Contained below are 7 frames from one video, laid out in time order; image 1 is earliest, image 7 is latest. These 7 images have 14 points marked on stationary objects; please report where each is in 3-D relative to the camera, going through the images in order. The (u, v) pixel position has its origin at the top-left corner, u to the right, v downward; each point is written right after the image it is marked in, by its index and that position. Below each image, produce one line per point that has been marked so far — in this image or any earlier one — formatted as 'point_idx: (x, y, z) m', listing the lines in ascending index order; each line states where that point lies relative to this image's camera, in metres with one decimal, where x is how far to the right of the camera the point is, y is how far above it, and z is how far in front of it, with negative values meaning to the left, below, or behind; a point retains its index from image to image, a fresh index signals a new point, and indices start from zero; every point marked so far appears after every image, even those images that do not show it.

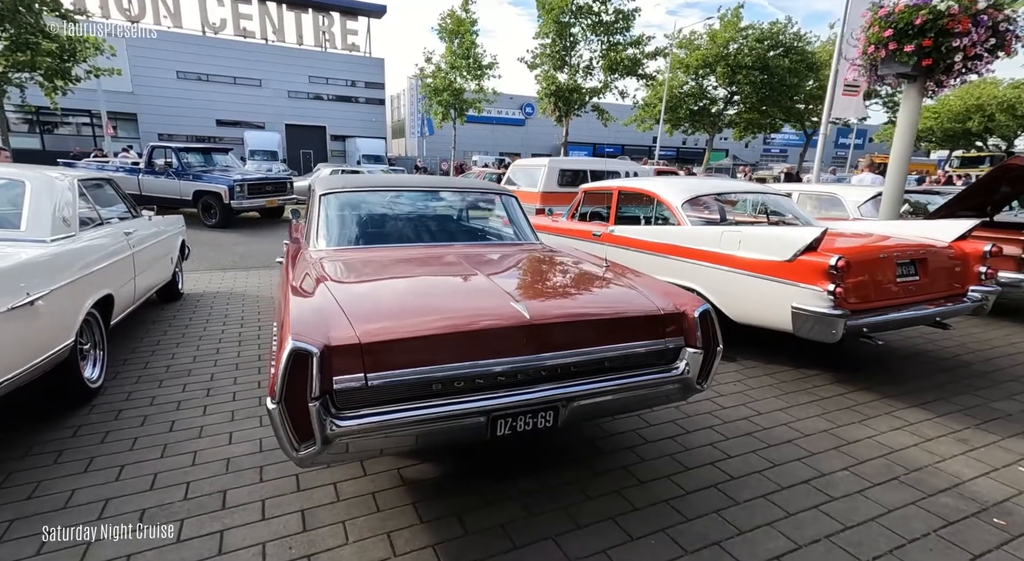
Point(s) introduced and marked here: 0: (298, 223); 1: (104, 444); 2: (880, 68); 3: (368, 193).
0: (-2.1, +0.6, +5.9) m
1: (-2.3, -0.9, +3.1) m
2: (+3.9, +2.3, +5.7) m
3: (-1.1, +0.7, +4.1) m
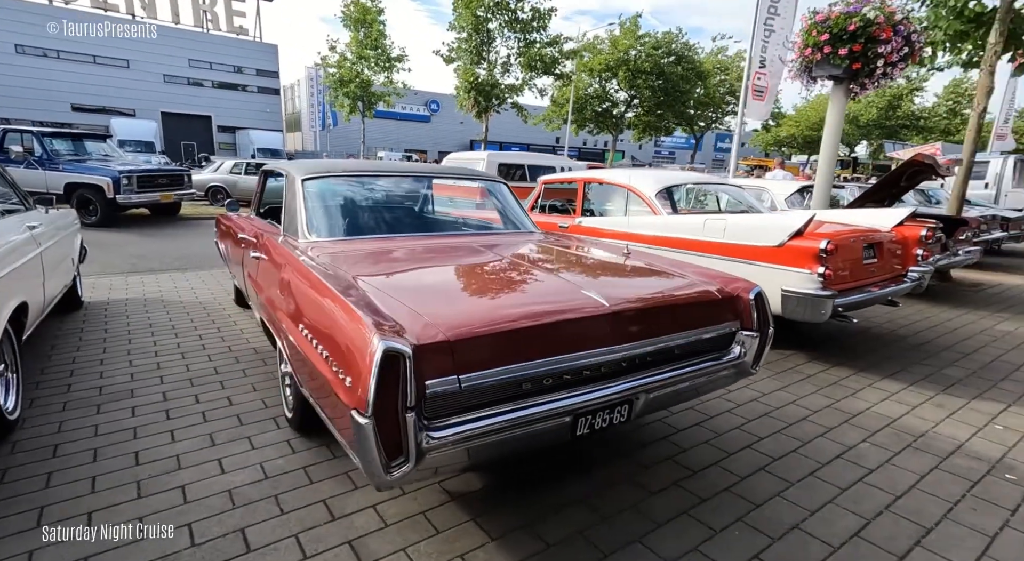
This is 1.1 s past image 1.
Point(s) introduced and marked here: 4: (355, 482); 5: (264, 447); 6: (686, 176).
0: (-2.5, +0.6, +5.2) m
1: (-2.1, -0.9, +2.4) m
2: (+3.5, +2.4, +6.2) m
3: (-1.1, +0.7, +3.7) m
4: (-0.7, -1.0, +2.5) m
5: (-1.3, -0.9, +2.8) m
6: (+1.9, +1.1, +5.7) m
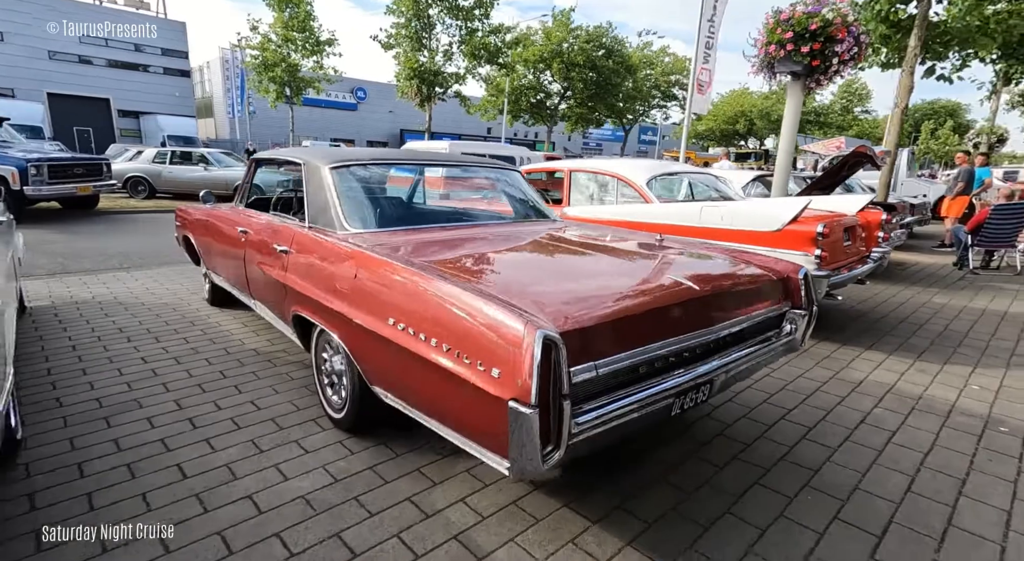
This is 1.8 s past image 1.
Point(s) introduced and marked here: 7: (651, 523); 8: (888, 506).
0: (-2.5, +0.6, +4.8) m
1: (-1.7, -0.9, +2.2) m
2: (+3.2, +2.6, +6.6) m
3: (-0.9, +0.8, +3.5) m
4: (-0.4, -0.9, +2.5) m
5: (-1.0, -0.9, +2.7) m
6: (+1.8, +1.3, +5.9) m
7: (+0.6, -1.0, +2.2) m
8: (+1.7, -1.0, +2.3) m
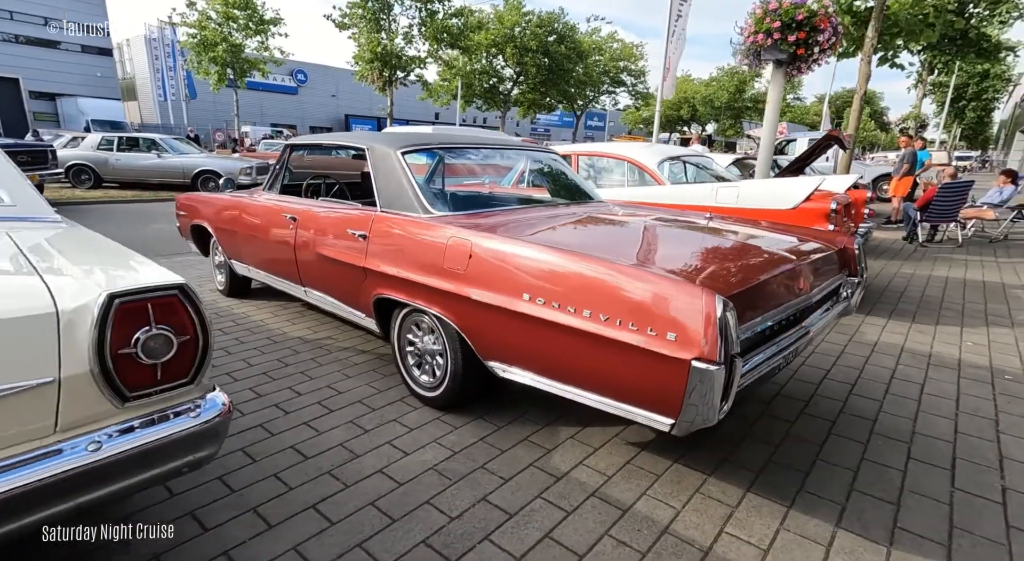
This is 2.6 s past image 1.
0: (-2.2, +0.7, +4.7) m
1: (-1.1, -0.9, +2.2) m
2: (+3.3, +2.9, +7.0) m
3: (-0.5, +0.9, +3.6) m
4: (+0.2, -0.8, +2.6) m
5: (-0.5, -0.8, +2.8) m
6: (+1.9, +1.5, +6.2) m
7: (+1.1, -0.9, +2.4) m
8: (+2.2, -0.8, +2.7) m
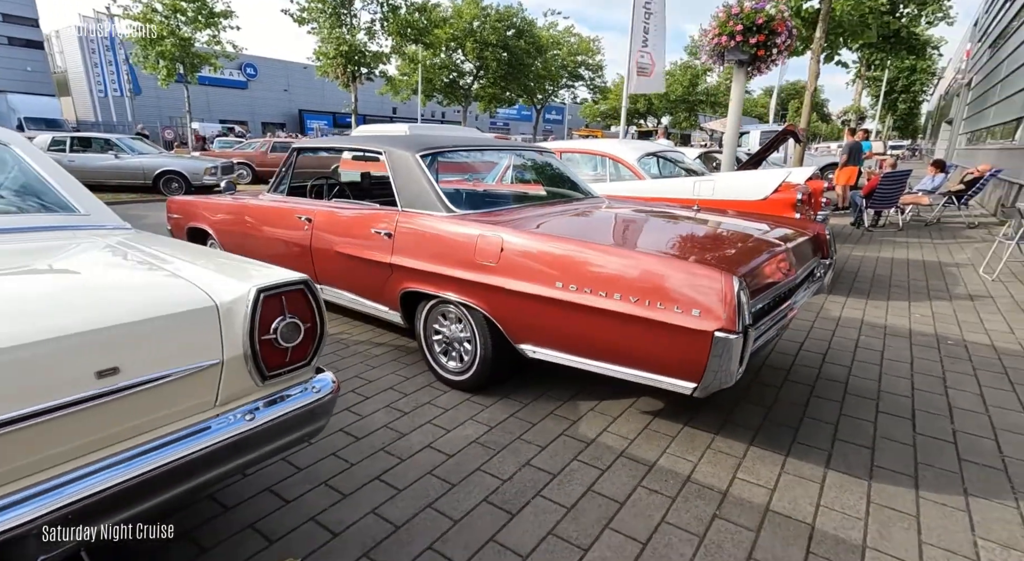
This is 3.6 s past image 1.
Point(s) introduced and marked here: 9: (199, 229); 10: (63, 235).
0: (-2.2, +0.8, +4.8) m
1: (-0.9, -0.9, +2.4) m
2: (+3.0, +3.1, +7.4) m
3: (-0.5, +0.9, +3.8) m
4: (+0.3, -0.8, +2.9) m
5: (-0.3, -0.7, +3.0) m
6: (+1.7, +1.7, +6.6) m
7: (+1.3, -0.8, +2.8) m
8: (+2.3, -0.7, +3.2) m
9: (-3.2, +0.5, +5.4) m
10: (-1.8, +0.2, +2.2) m
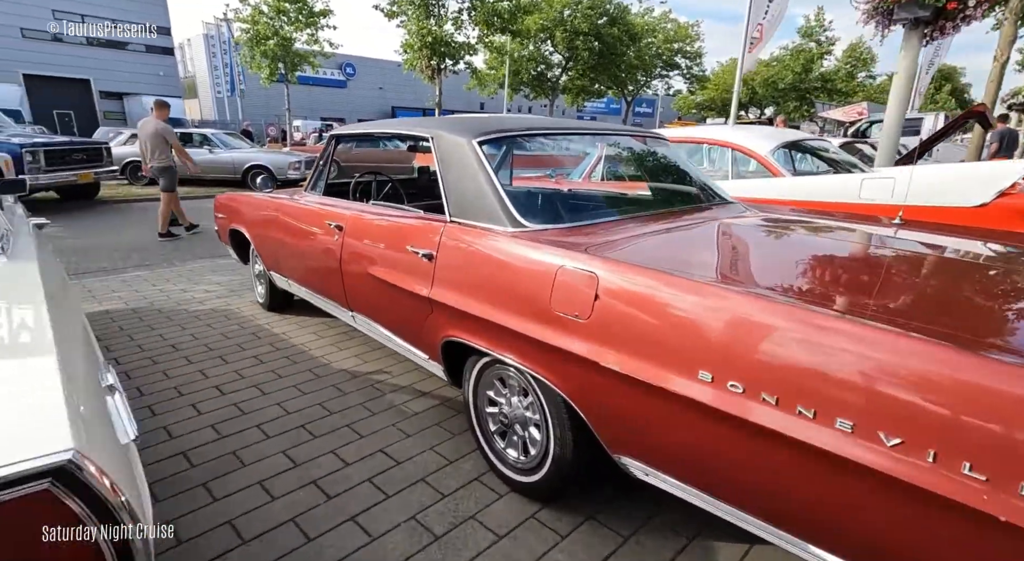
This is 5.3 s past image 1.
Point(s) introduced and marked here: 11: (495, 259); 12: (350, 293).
0: (-1.6, +0.6, +4.0) m
1: (-0.7, -1.0, +1.4) m
2: (+4.1, +2.9, +5.7) m
3: (0.0, +0.7, +2.7) m
4: (+0.6, -1.0, +1.7) m
5: (0.0, -0.9, +1.9) m
6: (+2.6, +1.4, +5.1) m
7: (+1.6, -1.0, +1.5) m
8: (+2.6, -1.0, +1.6) m
9: (-2.4, +0.4, +4.7) m
10: (-1.6, 0.0, +1.3) m
11: (0.0, +0.1, +2.1) m
12: (-0.9, -0.1, +3.1) m
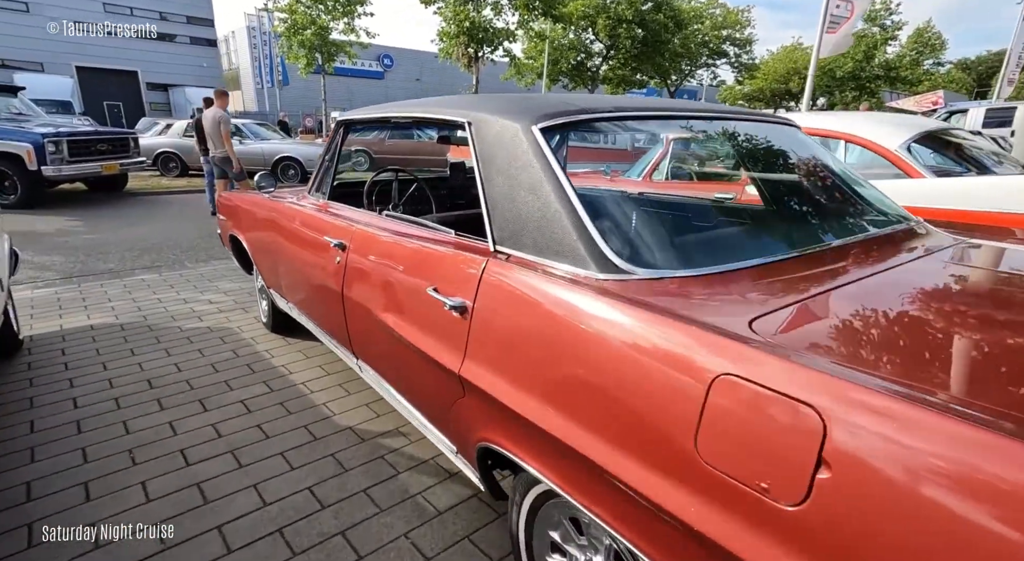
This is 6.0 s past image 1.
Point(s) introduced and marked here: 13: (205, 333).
0: (-1.2, +0.5, +3.2) m
1: (-0.5, -1.2, +0.6) m
2: (+4.5, +2.6, +4.6) m
3: (+0.3, +0.5, +1.8) m
4: (+0.8, -1.2, +0.8) m
5: (+0.2, -1.1, +1.1) m
6: (+3.0, +1.2, +4.1) m
7: (+1.7, -1.3, +0.5) m
8: (+2.8, -1.2, +0.6) m
9: (-2.0, +0.3, +4.0) m
10: (-1.4, -0.1, +0.6) m
11: (+0.2, -0.1, +1.2) m
12: (-0.7, -0.2, +2.3) m
13: (-2.3, -0.3, +4.0) m
